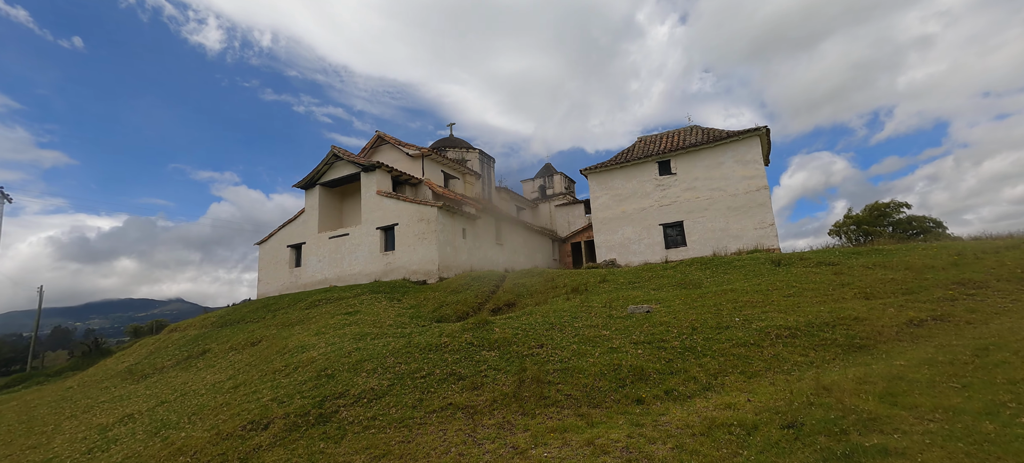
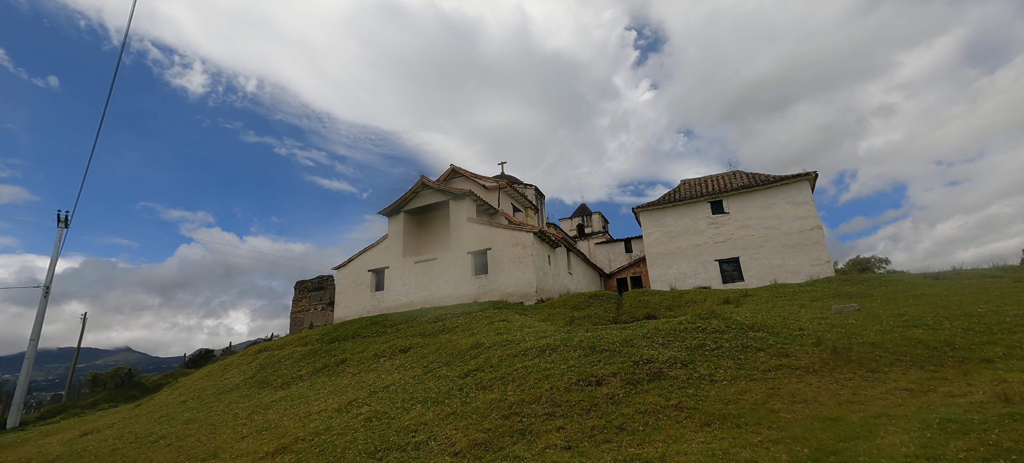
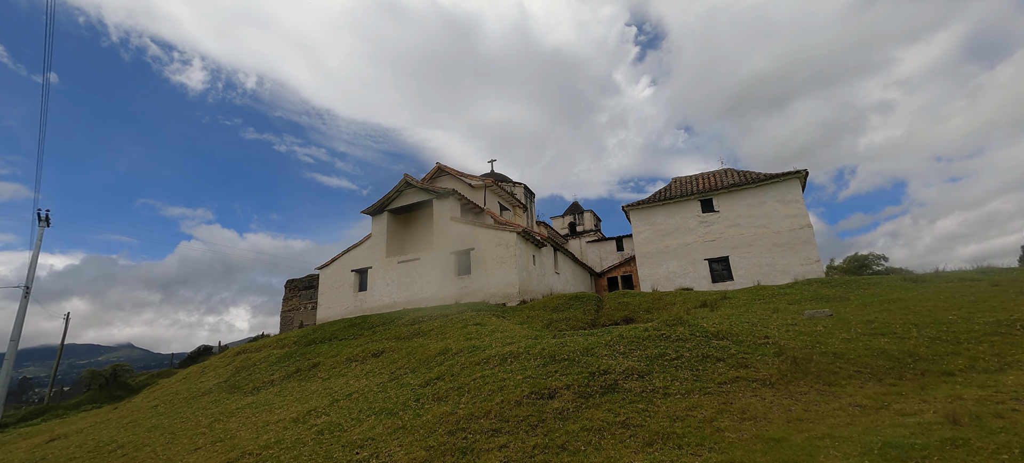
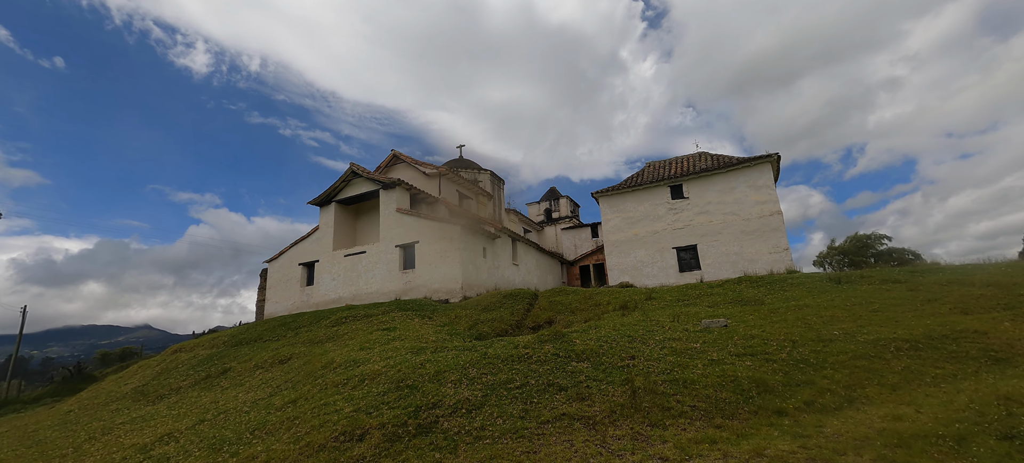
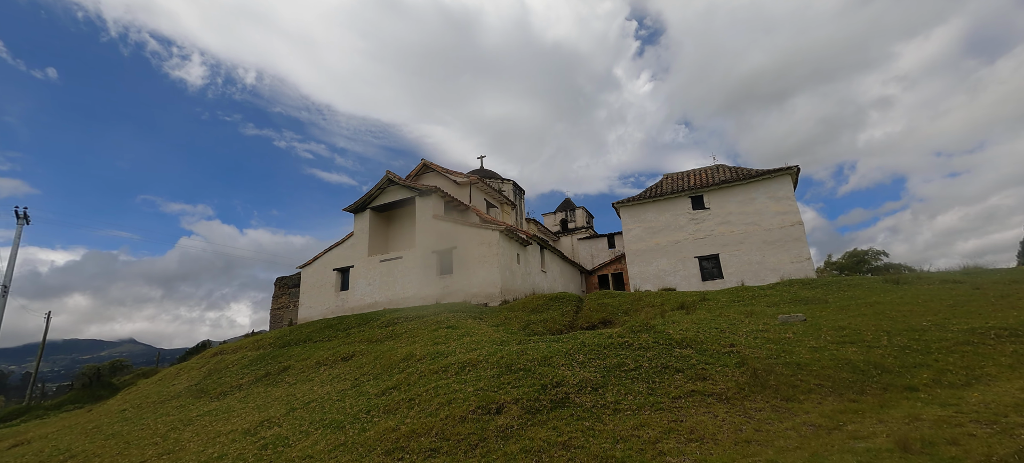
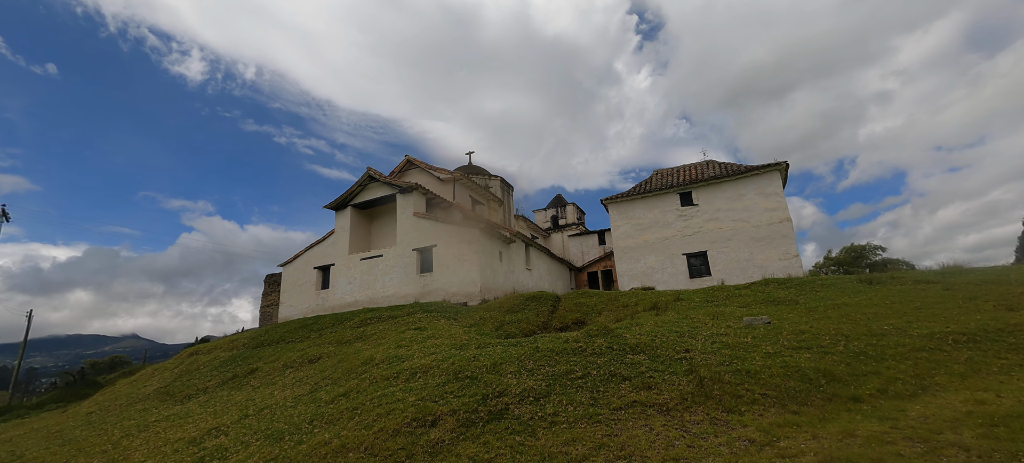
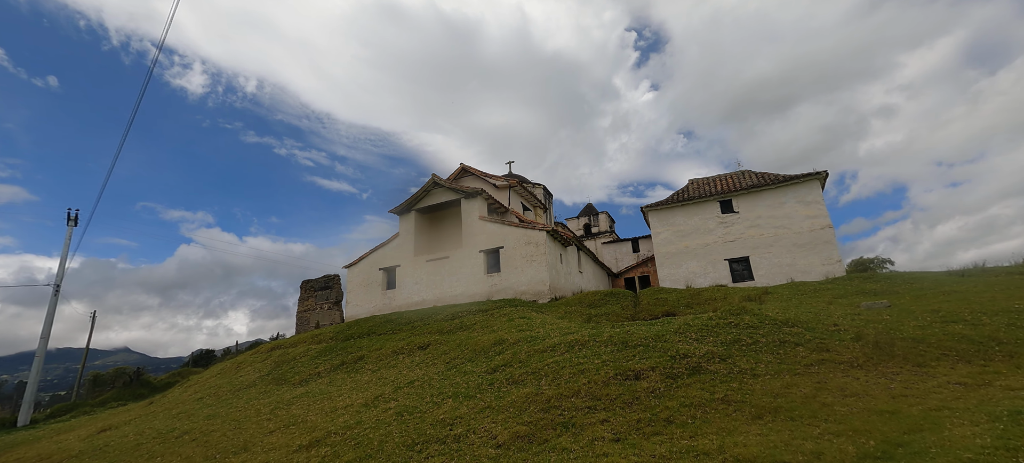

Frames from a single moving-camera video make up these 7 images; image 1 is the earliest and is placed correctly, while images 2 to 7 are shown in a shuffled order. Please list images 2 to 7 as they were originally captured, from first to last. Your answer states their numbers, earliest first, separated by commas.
4, 6, 5, 3, 2, 7
